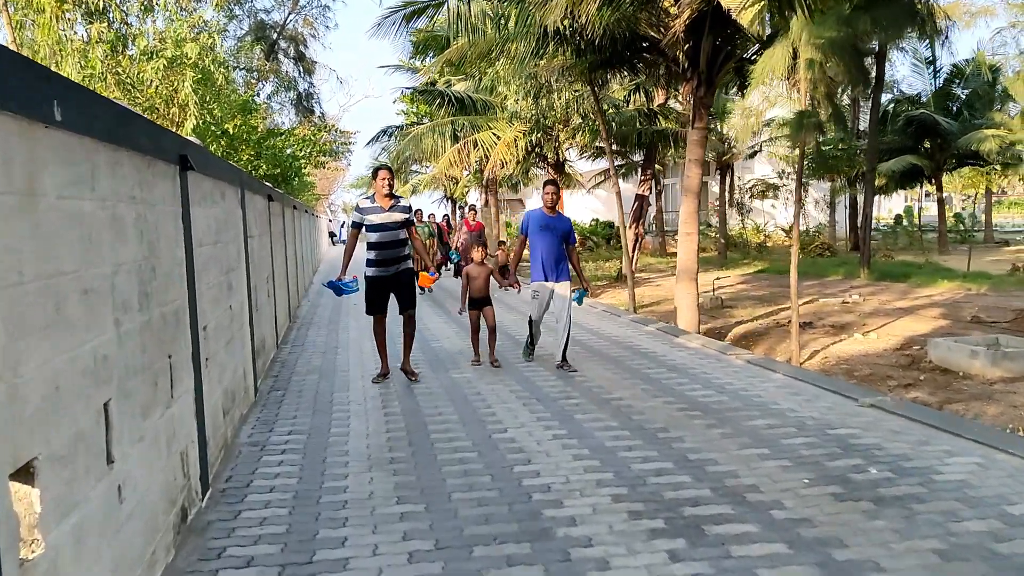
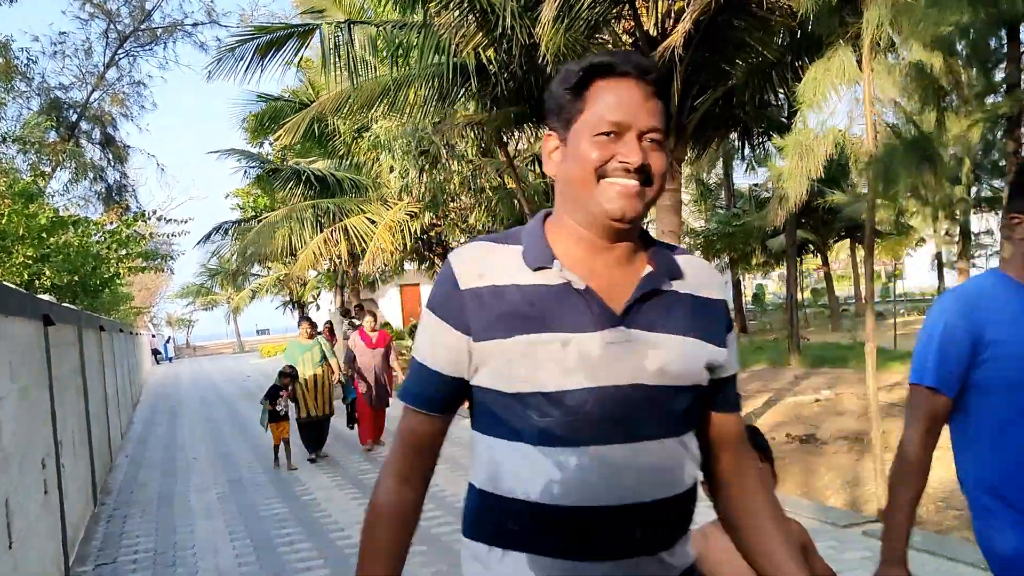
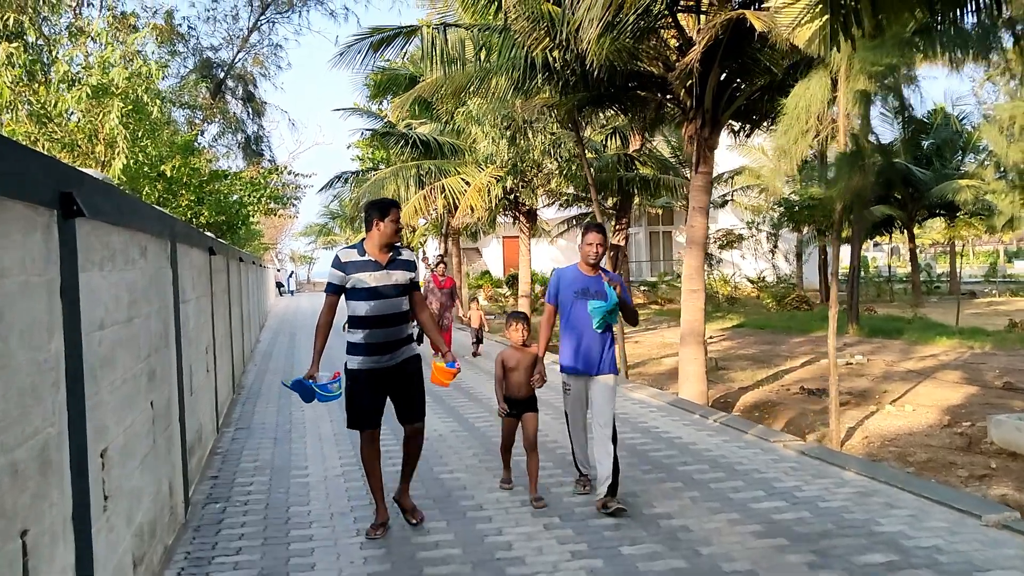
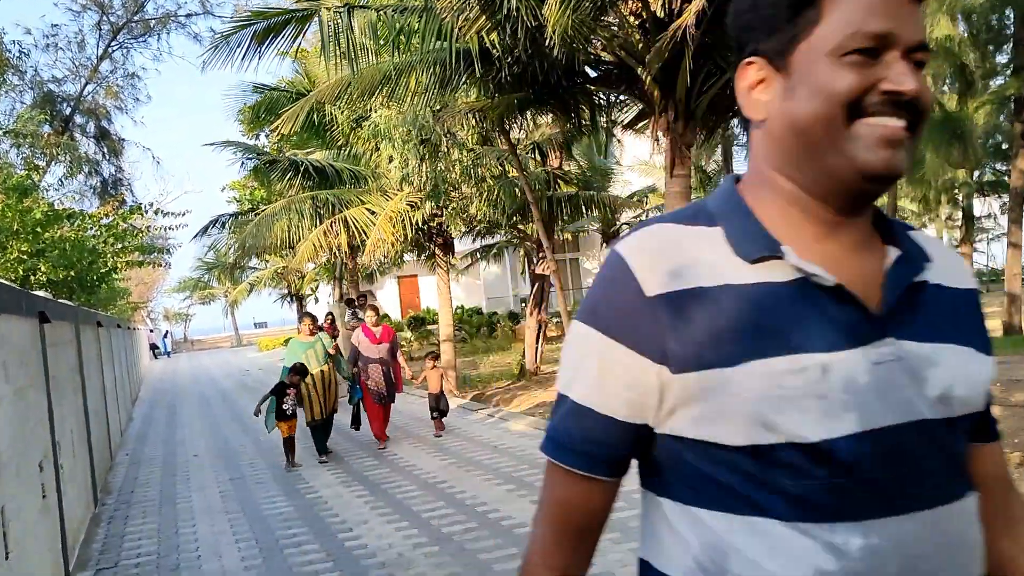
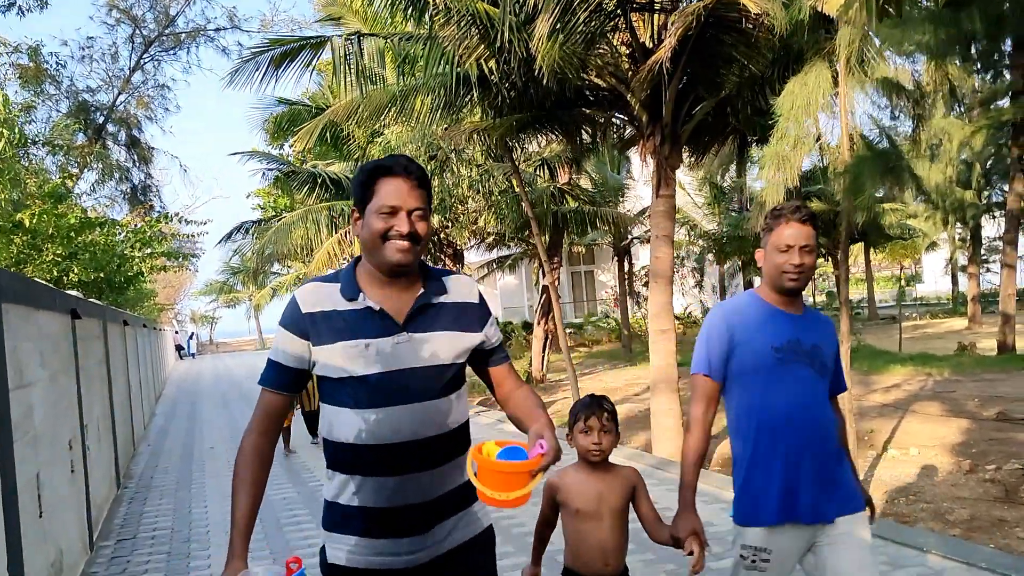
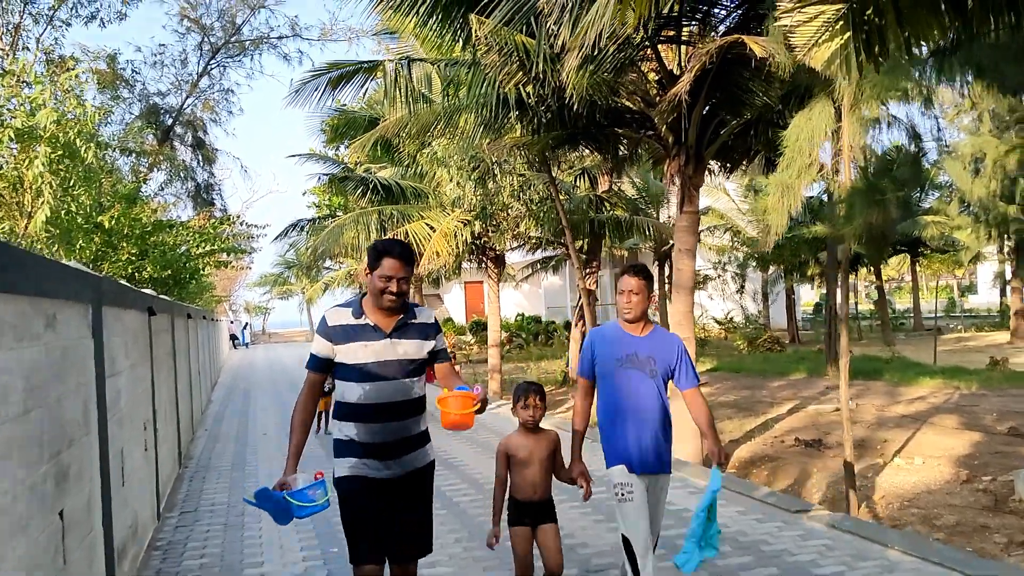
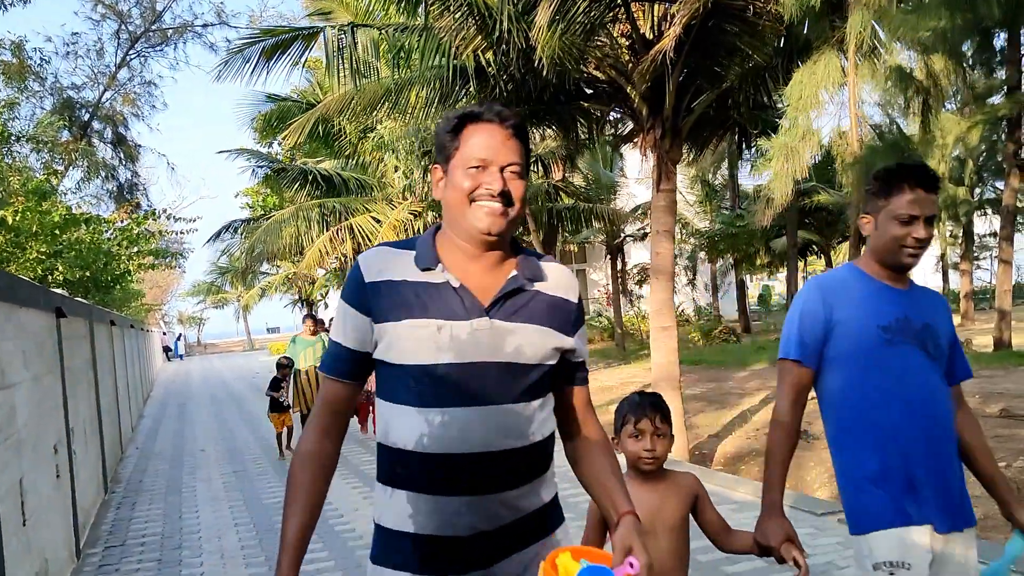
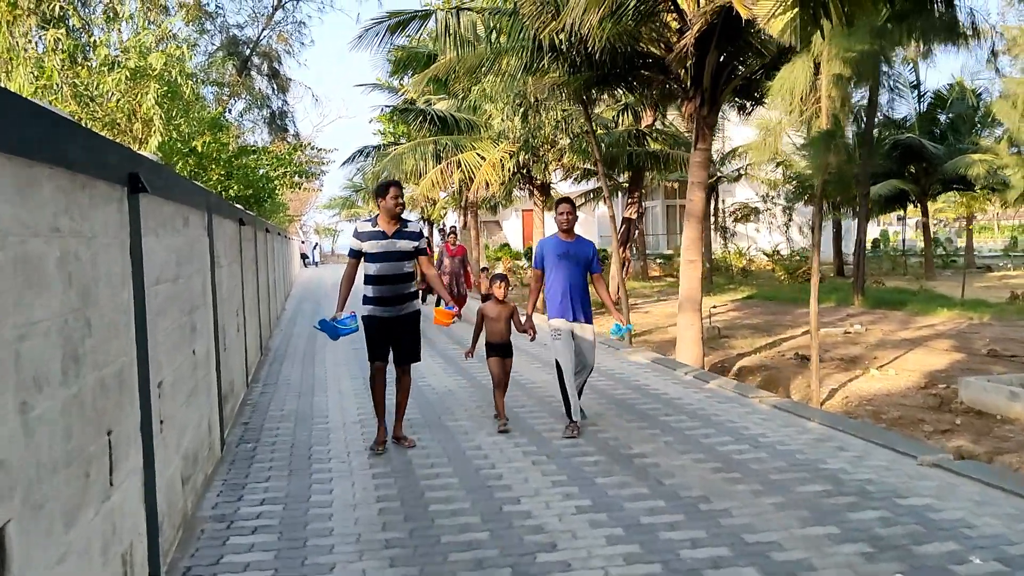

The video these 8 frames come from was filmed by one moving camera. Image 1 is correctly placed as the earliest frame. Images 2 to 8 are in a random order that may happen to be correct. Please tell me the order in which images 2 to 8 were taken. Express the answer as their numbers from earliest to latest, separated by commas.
8, 3, 6, 5, 7, 2, 4
